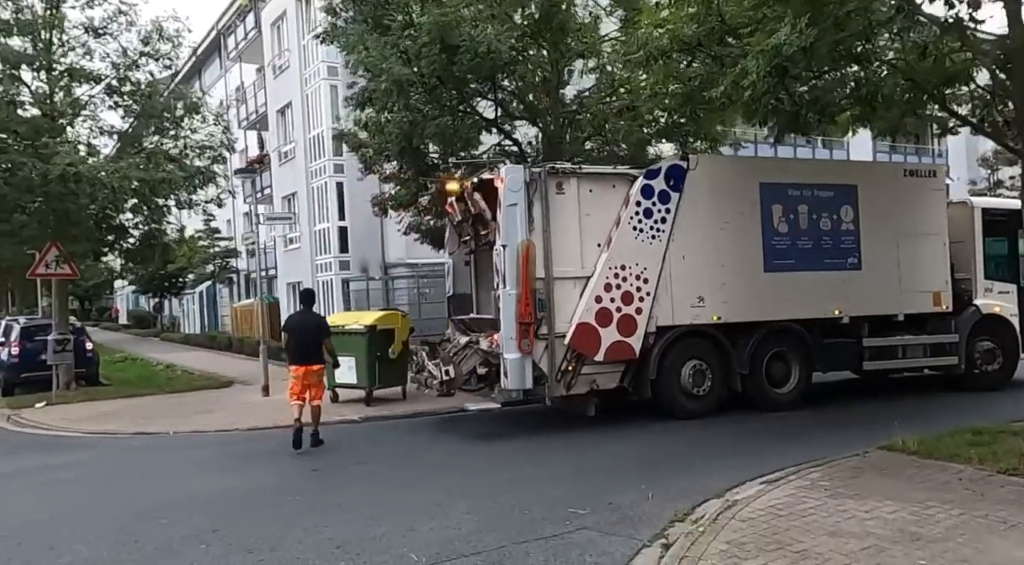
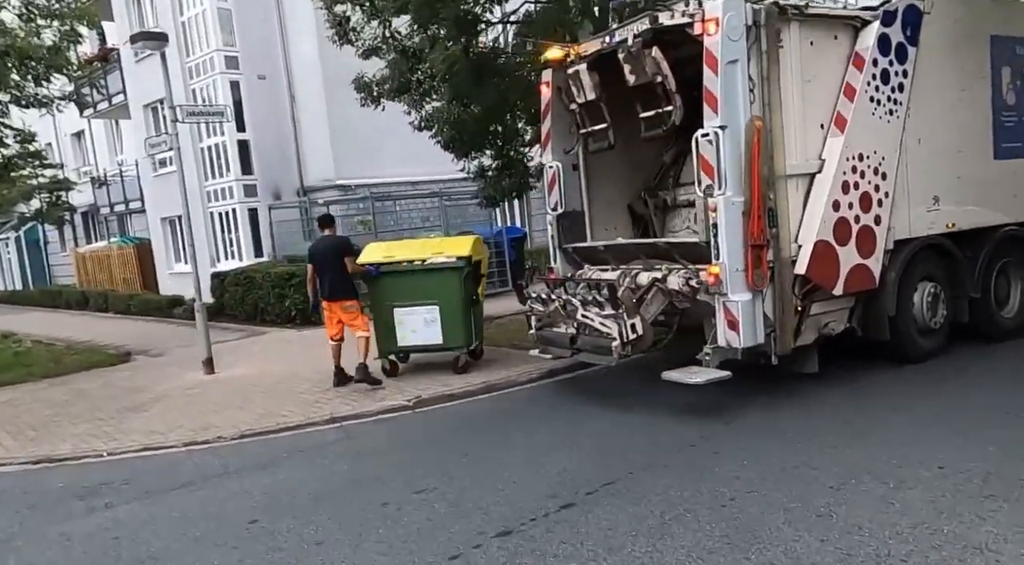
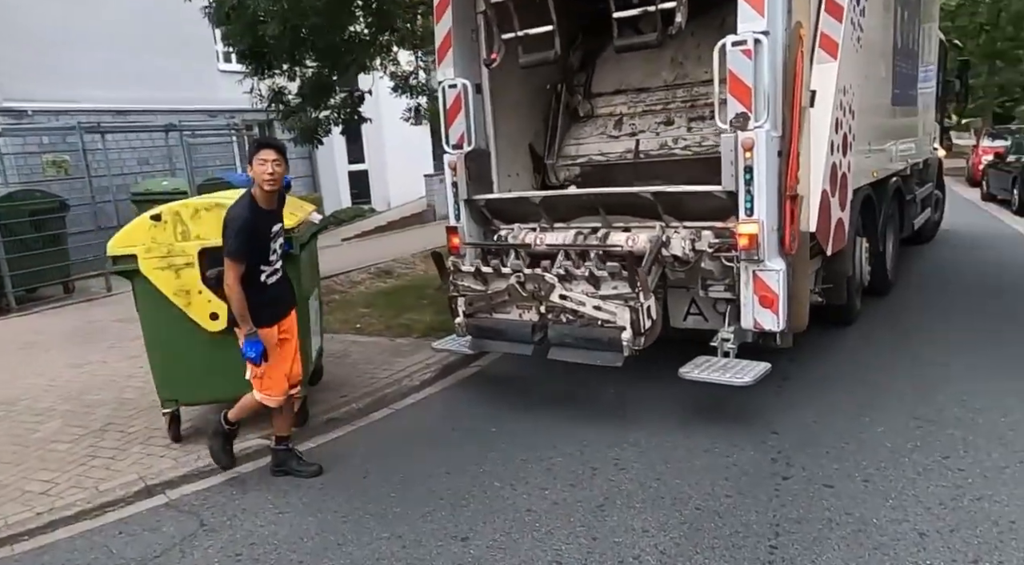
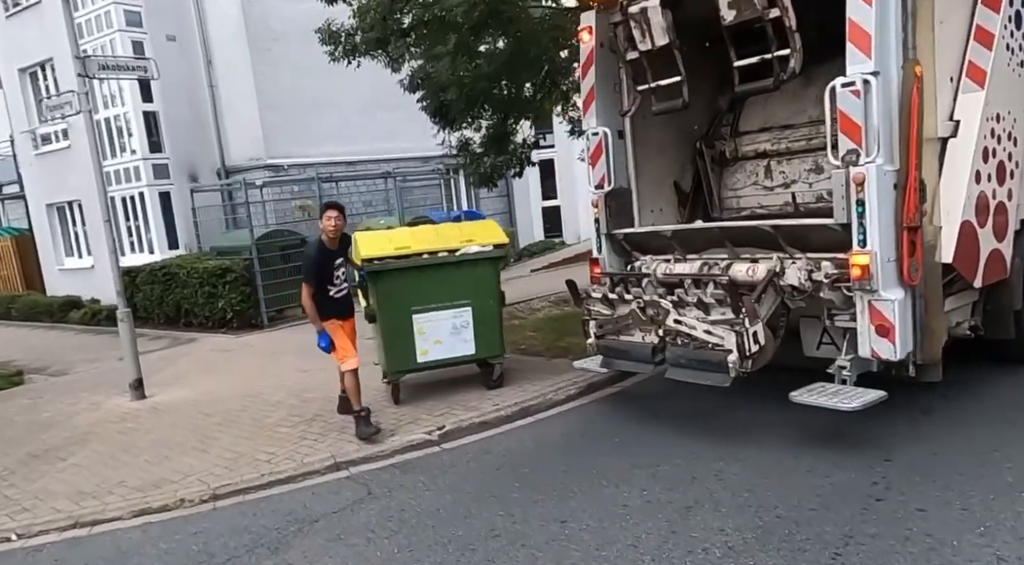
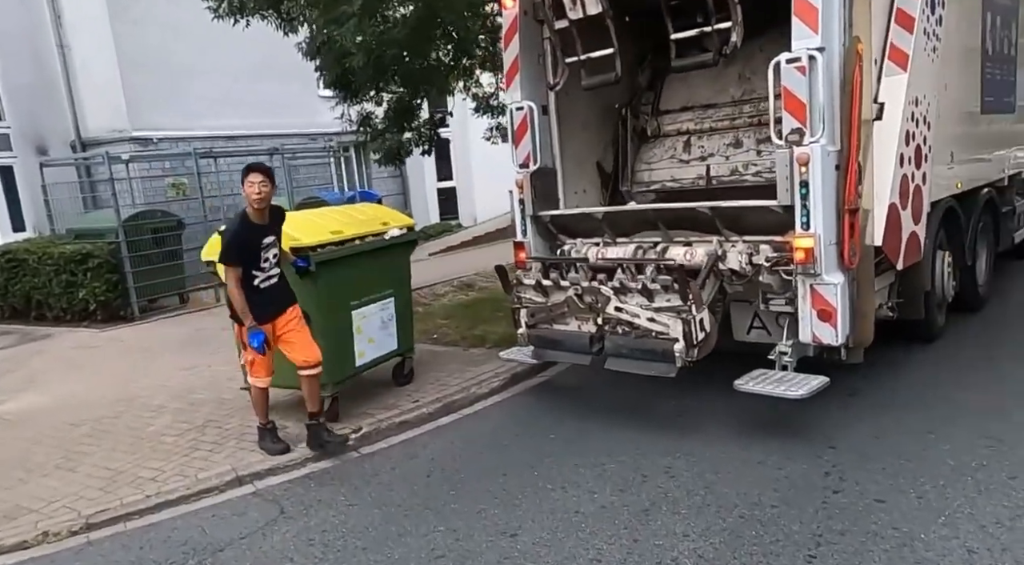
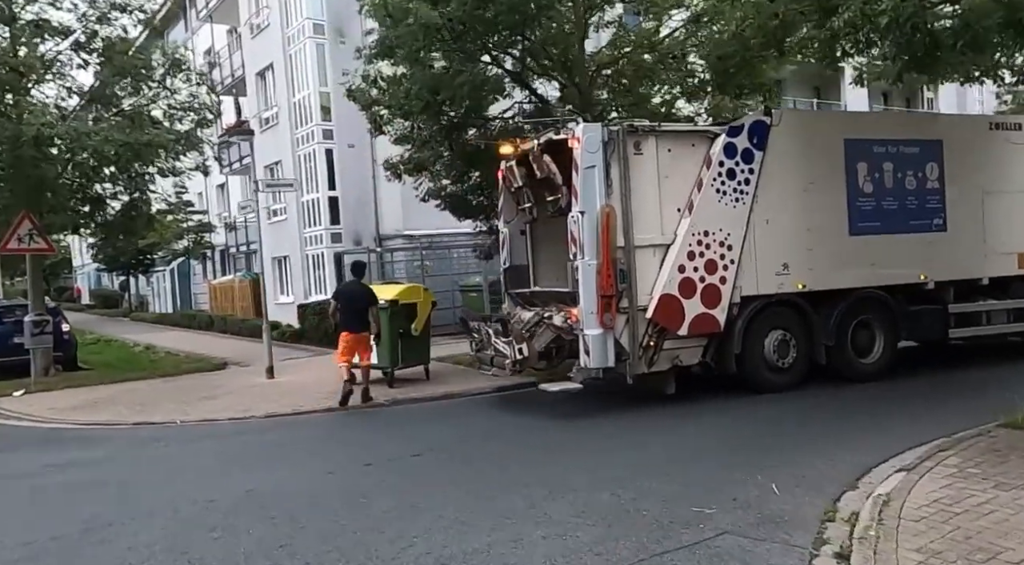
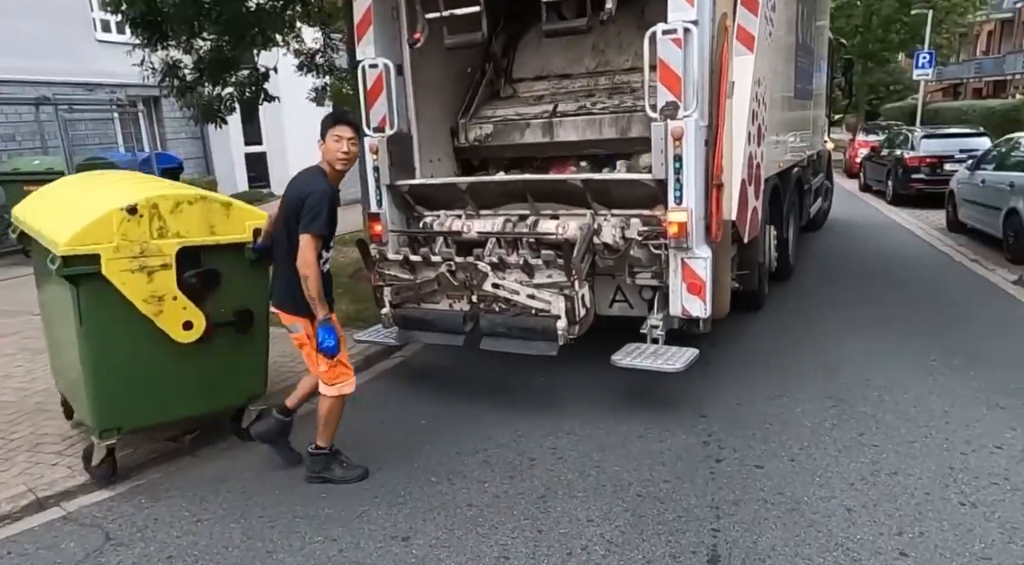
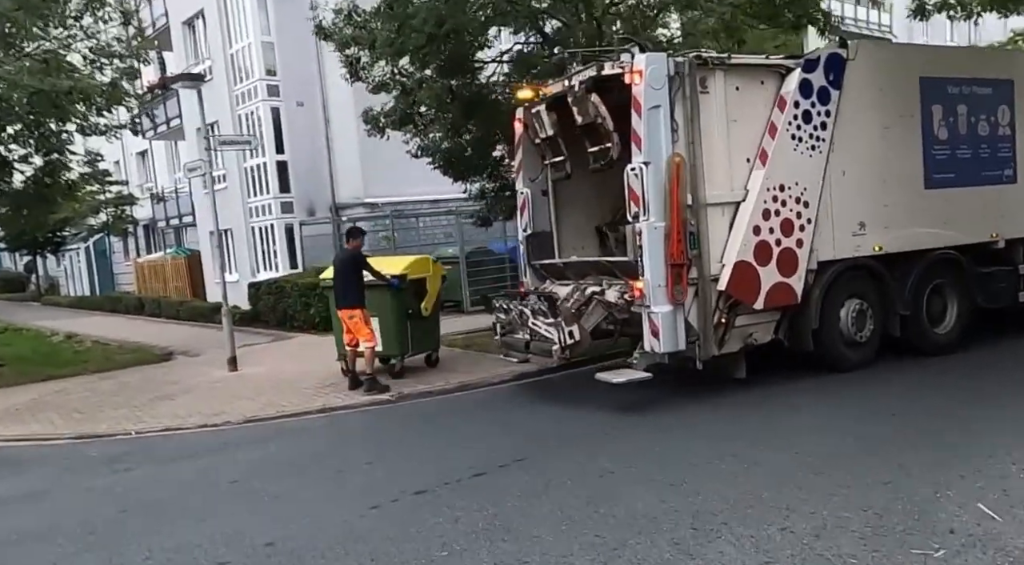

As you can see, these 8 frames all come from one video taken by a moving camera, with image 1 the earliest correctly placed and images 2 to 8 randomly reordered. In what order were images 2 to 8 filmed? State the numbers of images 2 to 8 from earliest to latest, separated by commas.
6, 8, 2, 4, 5, 3, 7
